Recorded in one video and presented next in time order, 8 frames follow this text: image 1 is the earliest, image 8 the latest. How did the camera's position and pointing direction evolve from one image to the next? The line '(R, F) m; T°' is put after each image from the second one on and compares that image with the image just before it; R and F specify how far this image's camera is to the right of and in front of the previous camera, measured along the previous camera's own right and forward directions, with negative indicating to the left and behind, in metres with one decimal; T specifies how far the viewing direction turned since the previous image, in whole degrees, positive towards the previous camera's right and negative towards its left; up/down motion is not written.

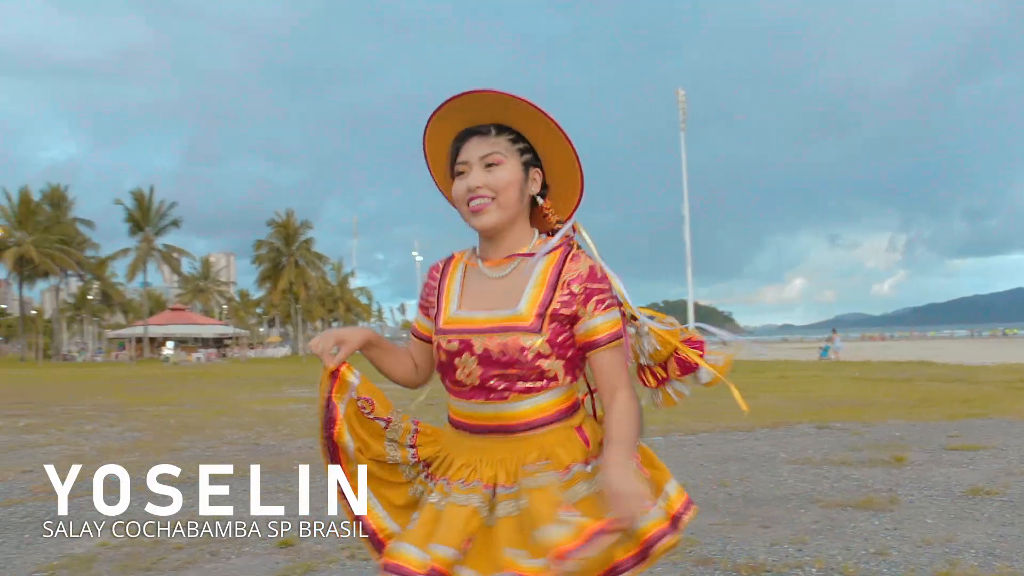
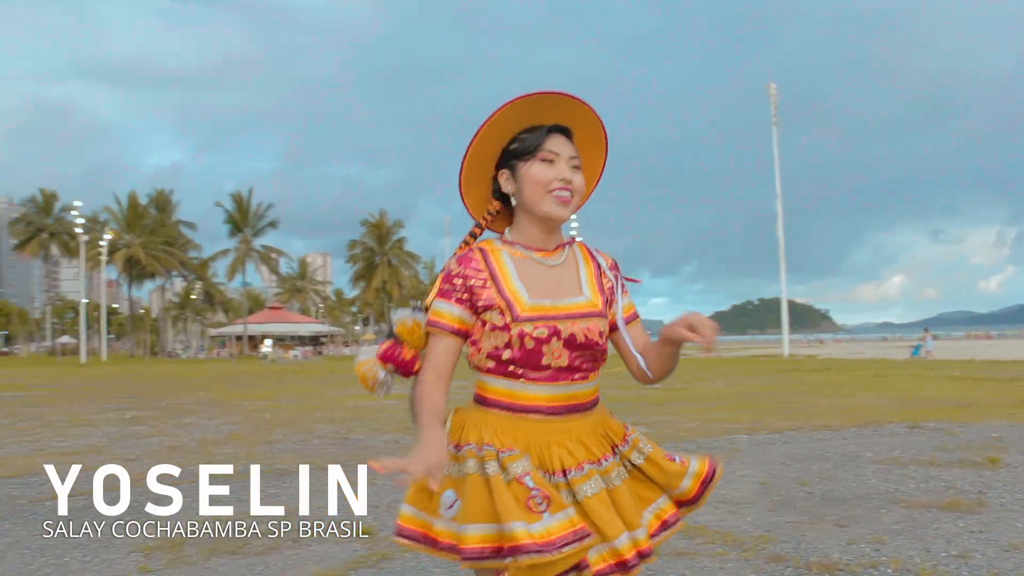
(+0.1, 0.0) m; -6°
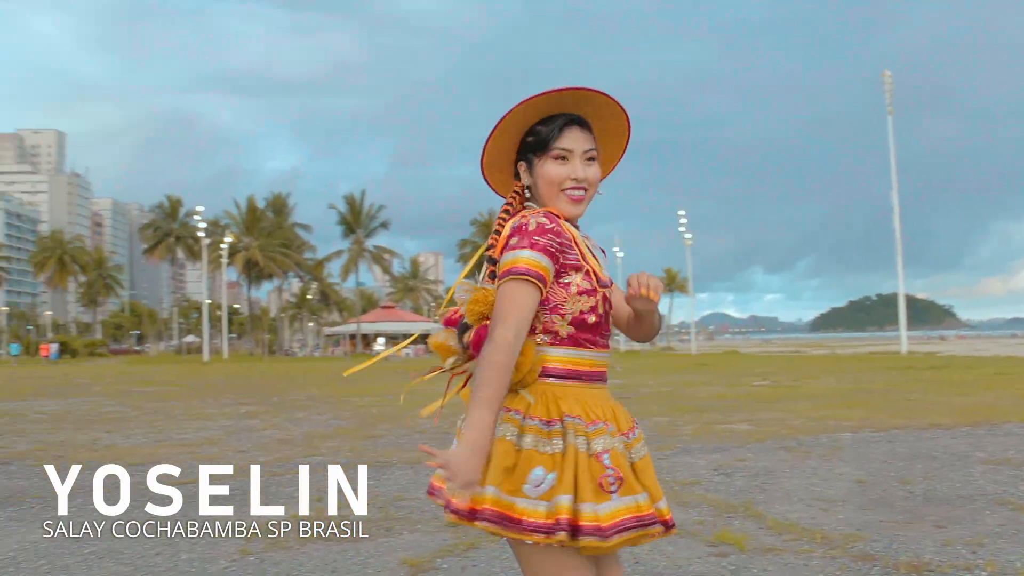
(+0.1, 0.0) m; -7°
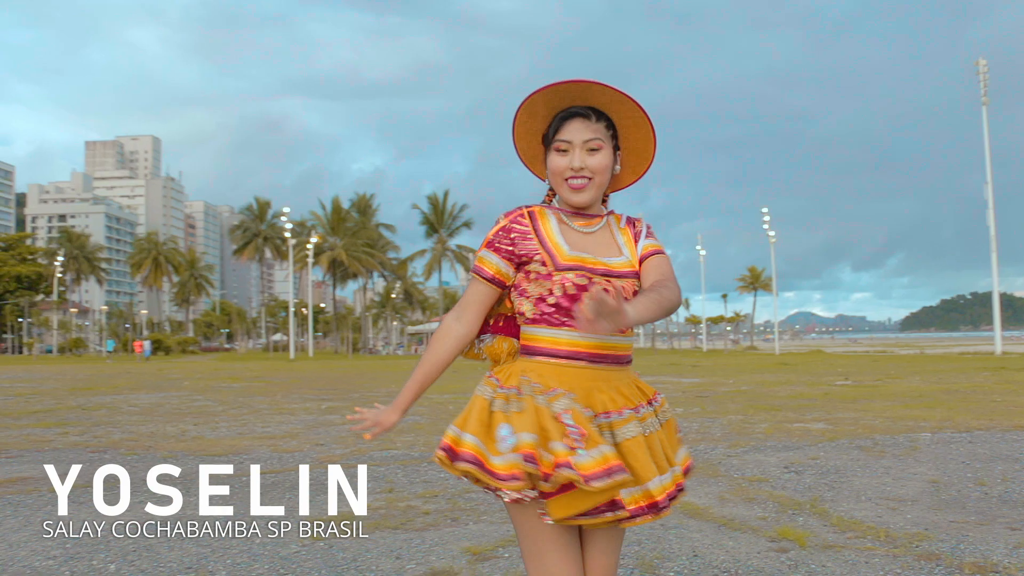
(+0.1, -0.1) m; -6°
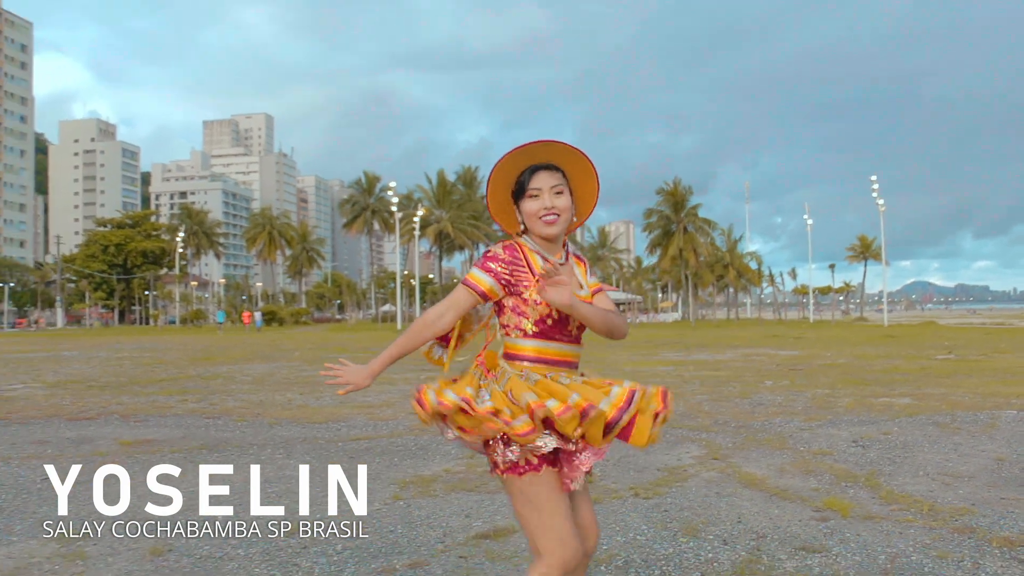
(+0.3, -0.4) m; -7°
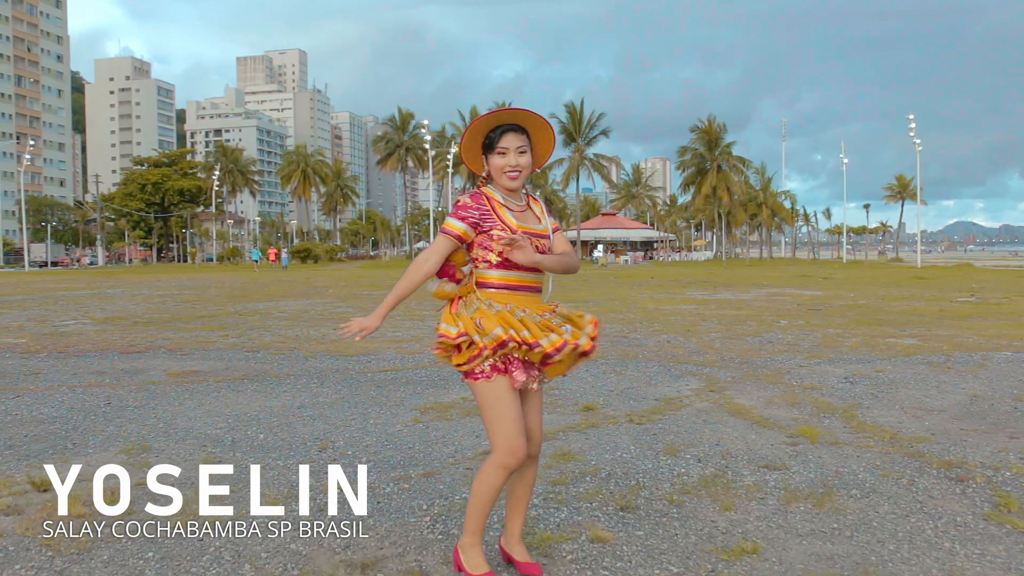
(+0.2, -0.5) m; -3°
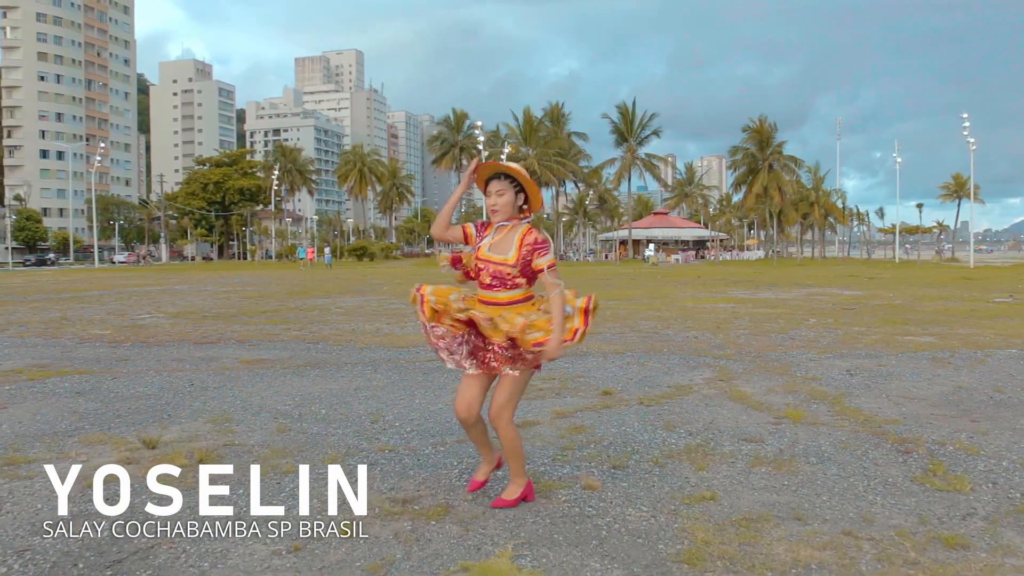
(+0.2, -0.8) m; -4°
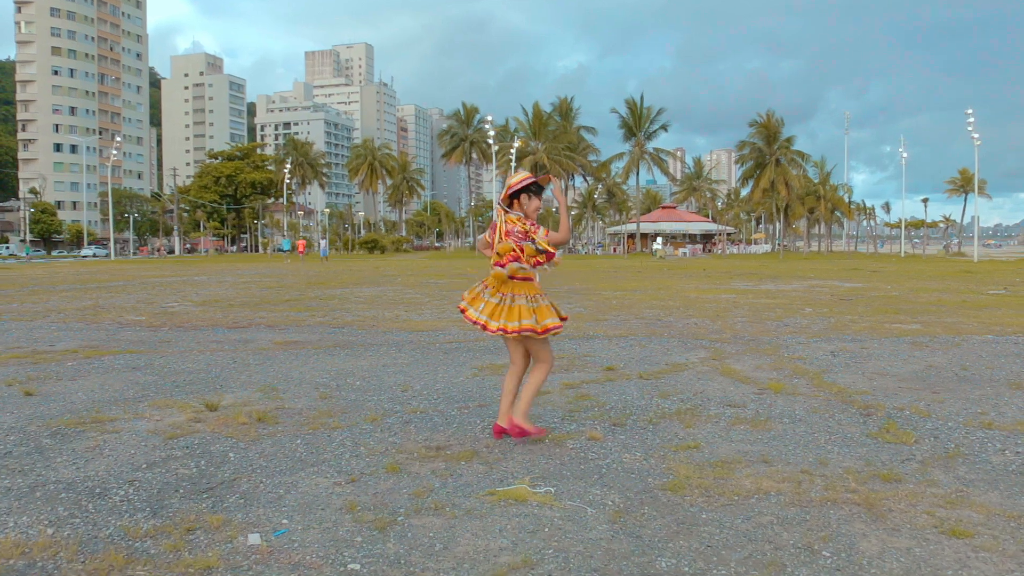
(0.0, -0.7) m; -1°
